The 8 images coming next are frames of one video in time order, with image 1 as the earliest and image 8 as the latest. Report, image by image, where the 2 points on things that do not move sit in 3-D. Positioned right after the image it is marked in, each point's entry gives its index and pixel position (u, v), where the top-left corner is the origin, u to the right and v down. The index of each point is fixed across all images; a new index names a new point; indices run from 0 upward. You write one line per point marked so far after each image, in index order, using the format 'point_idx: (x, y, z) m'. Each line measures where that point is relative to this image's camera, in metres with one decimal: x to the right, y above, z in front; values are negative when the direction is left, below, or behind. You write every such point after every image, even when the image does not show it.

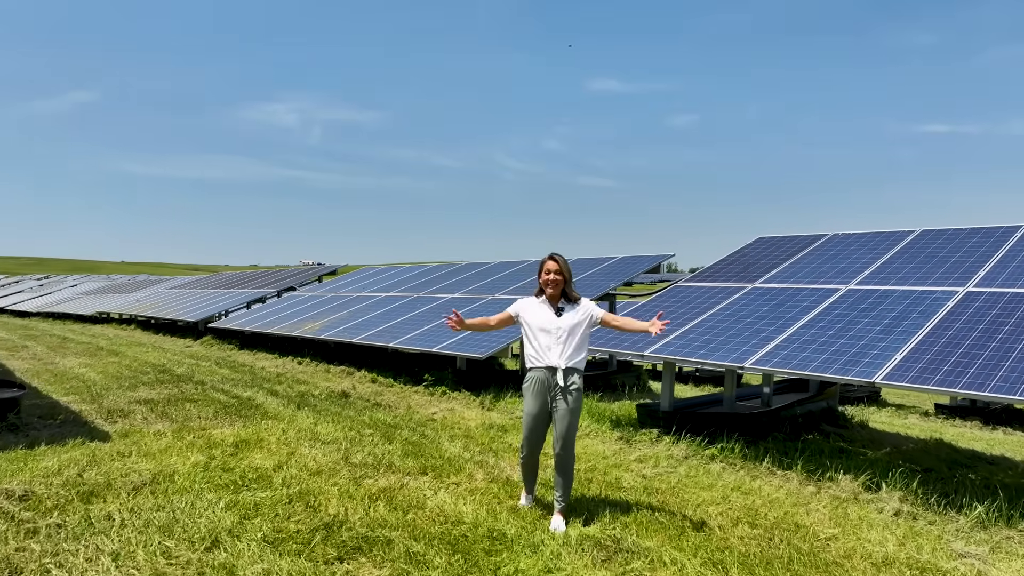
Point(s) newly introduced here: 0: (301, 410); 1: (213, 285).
0: (-1.4, -0.8, +4.7) m
1: (-6.0, 0.0, +14.2) m
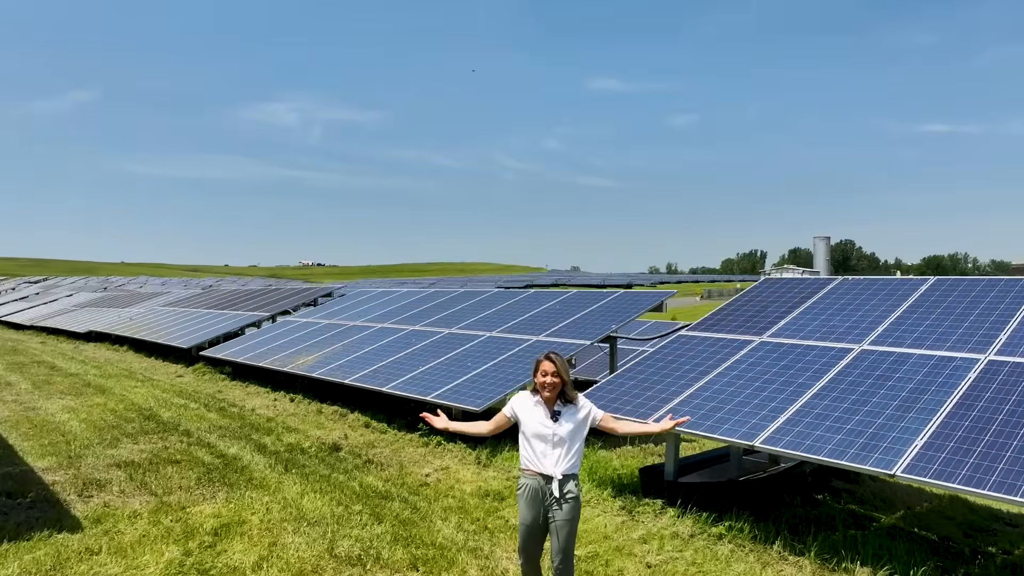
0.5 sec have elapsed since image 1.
0: (-1.4, -1.2, +4.5) m
1: (-6.1, -0.3, +14.0) m
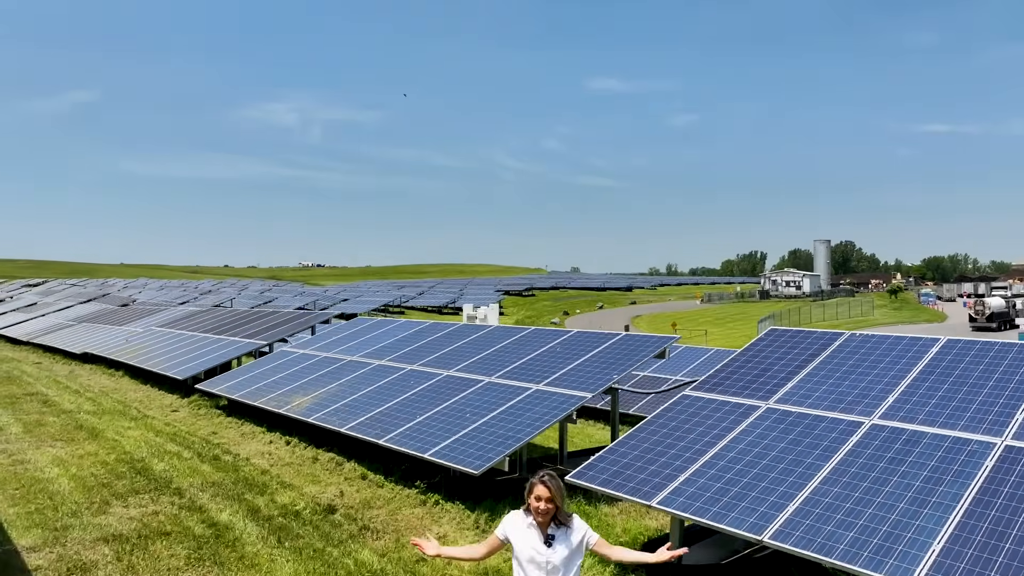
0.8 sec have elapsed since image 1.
0: (-1.4, -1.6, +4.3) m
1: (-6.1, -0.7, +13.9) m
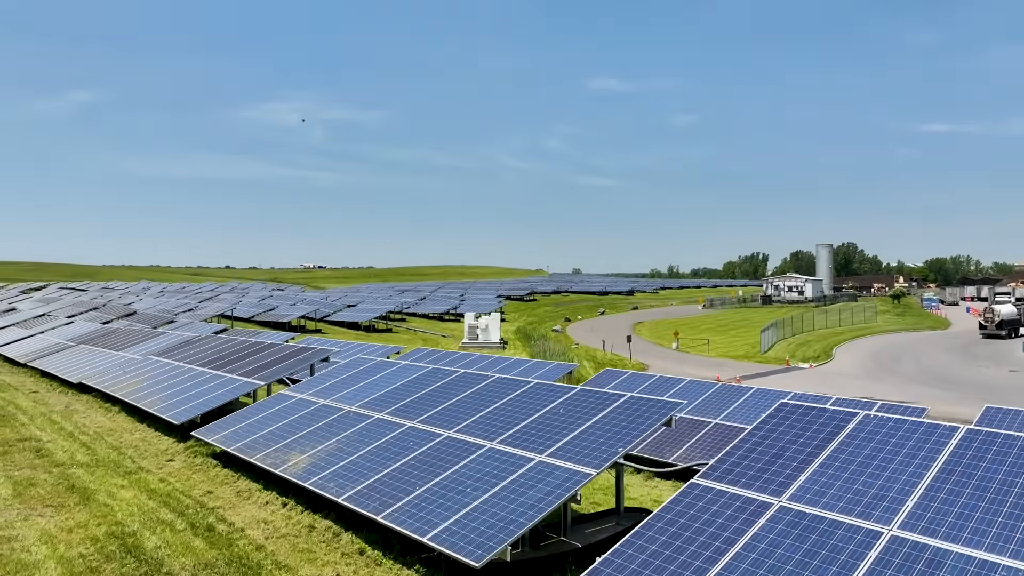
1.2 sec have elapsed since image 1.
0: (-1.4, -2.2, +4.2) m
1: (-6.0, -1.3, +13.7) m
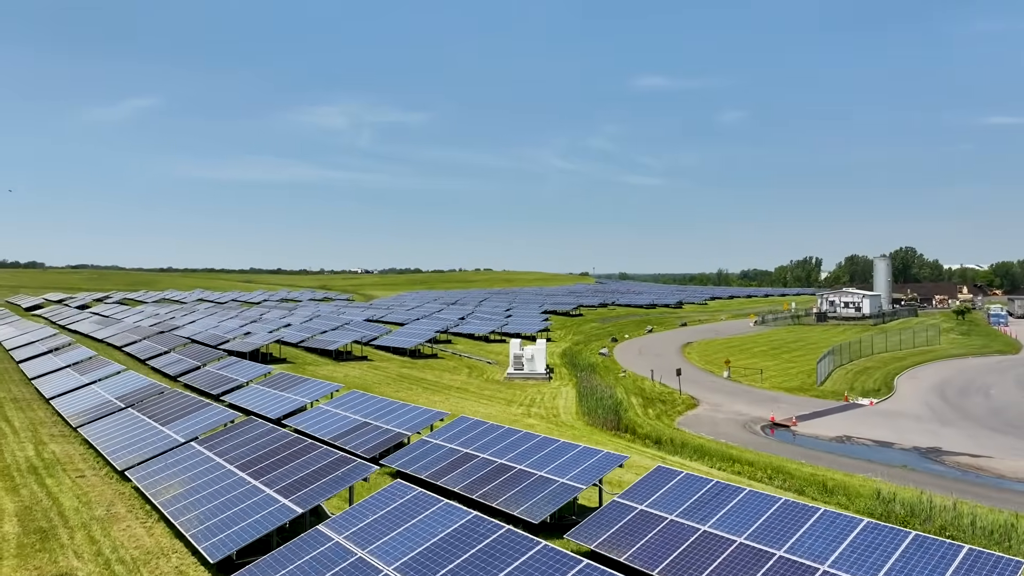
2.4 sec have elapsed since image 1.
0: (-1.1, -3.9, +3.6) m
1: (-5.1, -3.0, +13.5) m
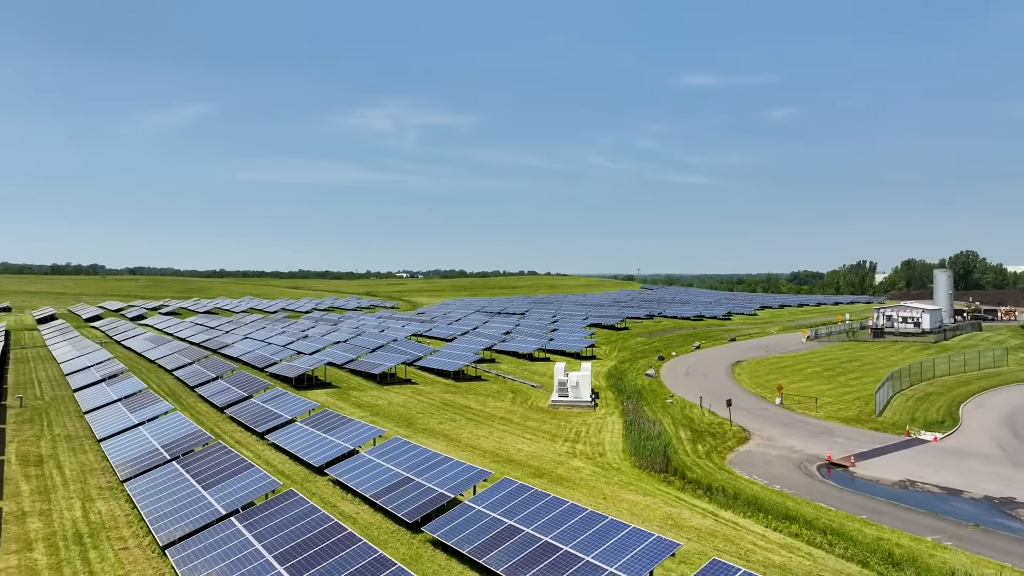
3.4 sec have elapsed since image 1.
0: (-0.9, -5.4, +3.1) m
1: (-4.3, -4.5, +13.2) m
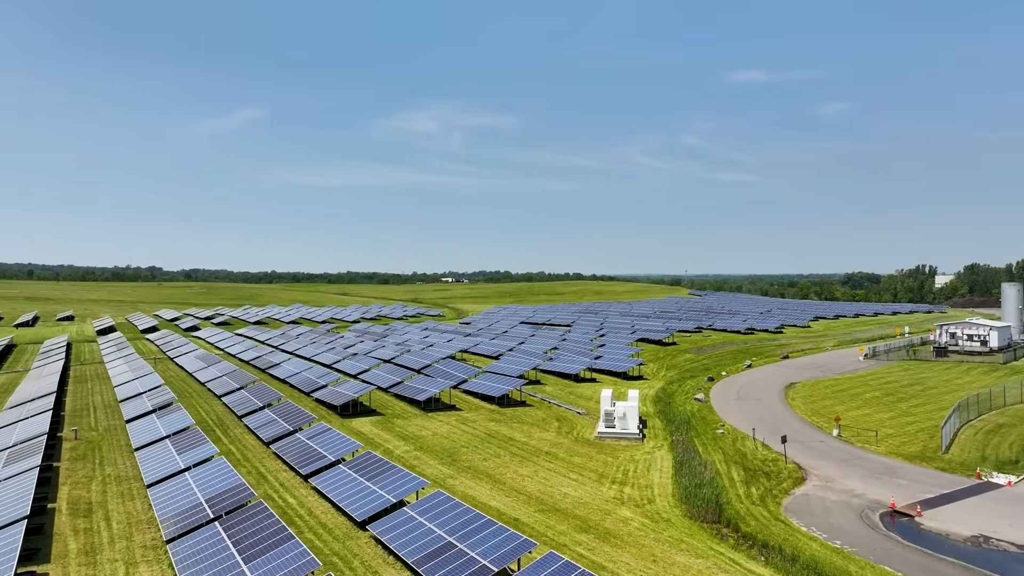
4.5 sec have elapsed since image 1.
0: (-0.7, -7.0, +2.5) m
1: (-3.5, -6.1, +12.7) m
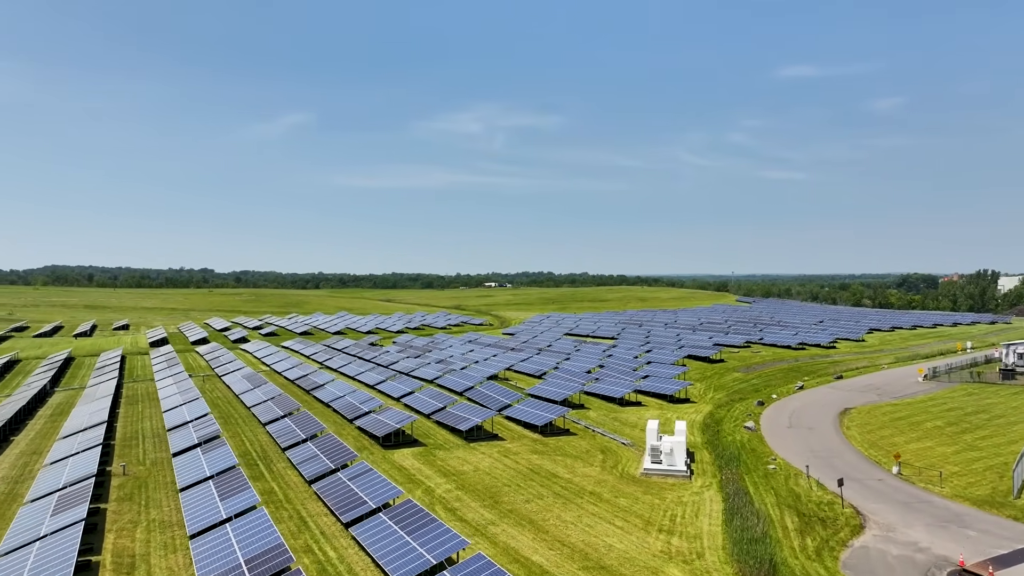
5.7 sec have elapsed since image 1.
0: (-0.6, -8.7, +1.8) m
1: (-2.7, -7.9, +12.2) m
